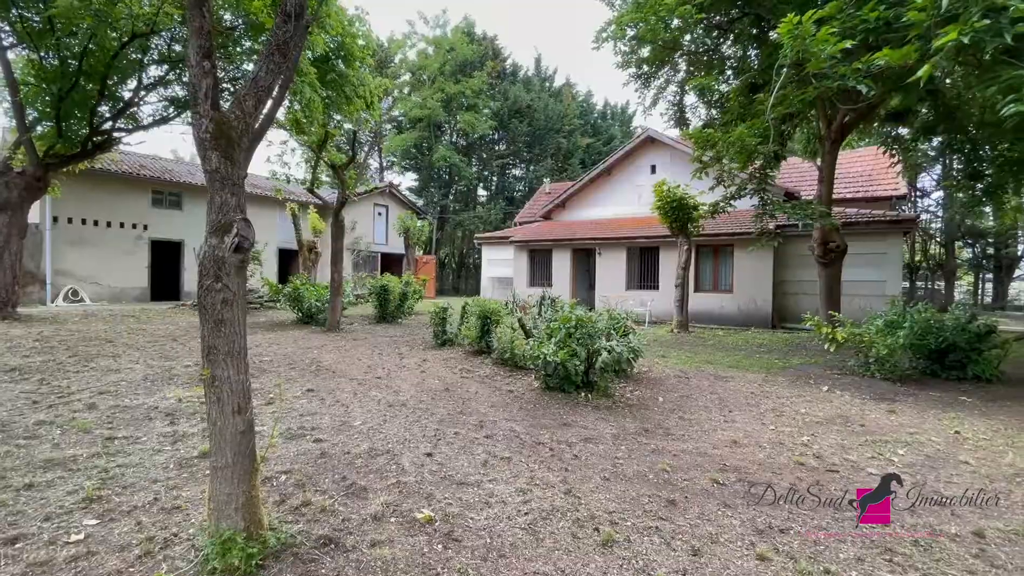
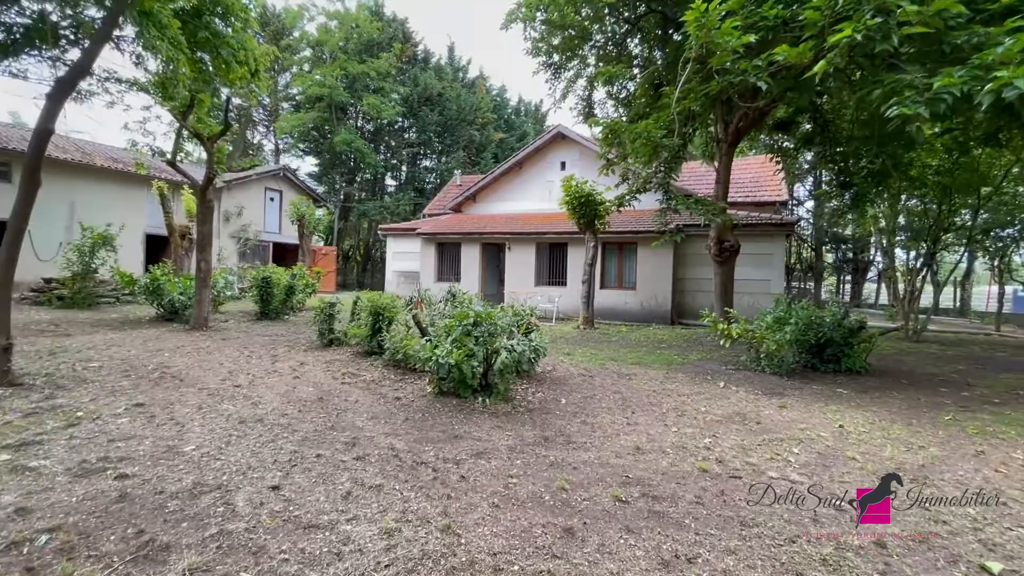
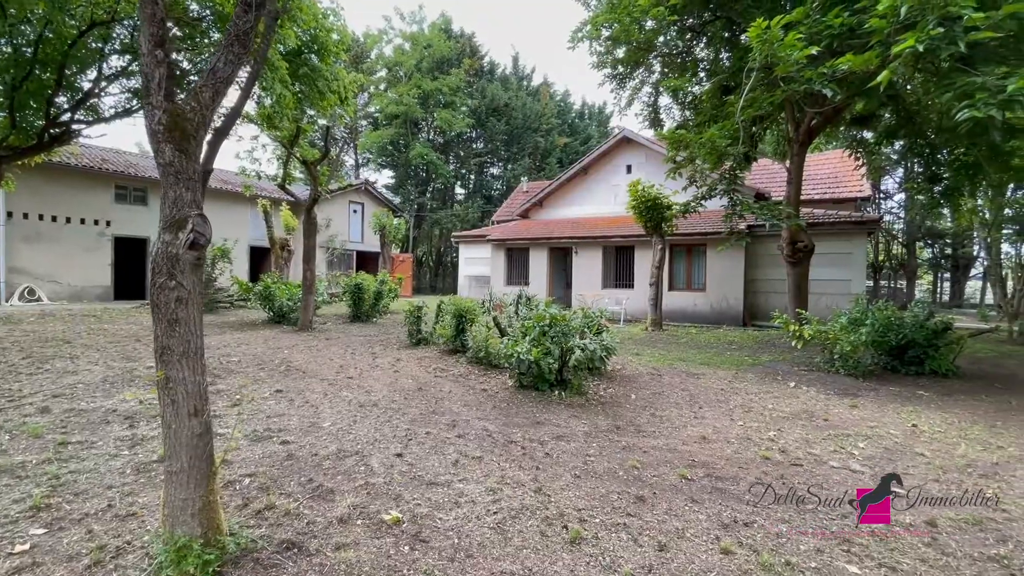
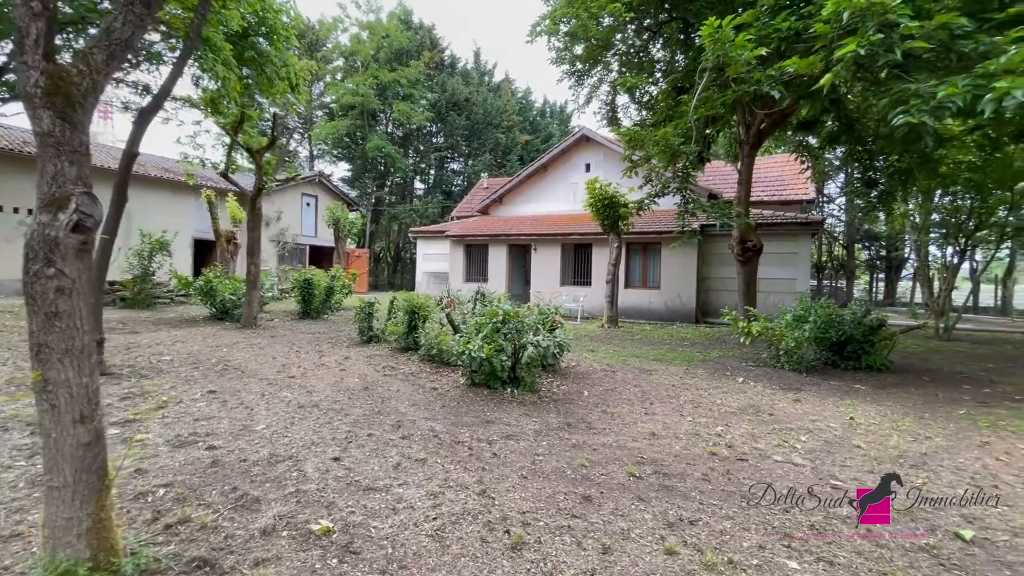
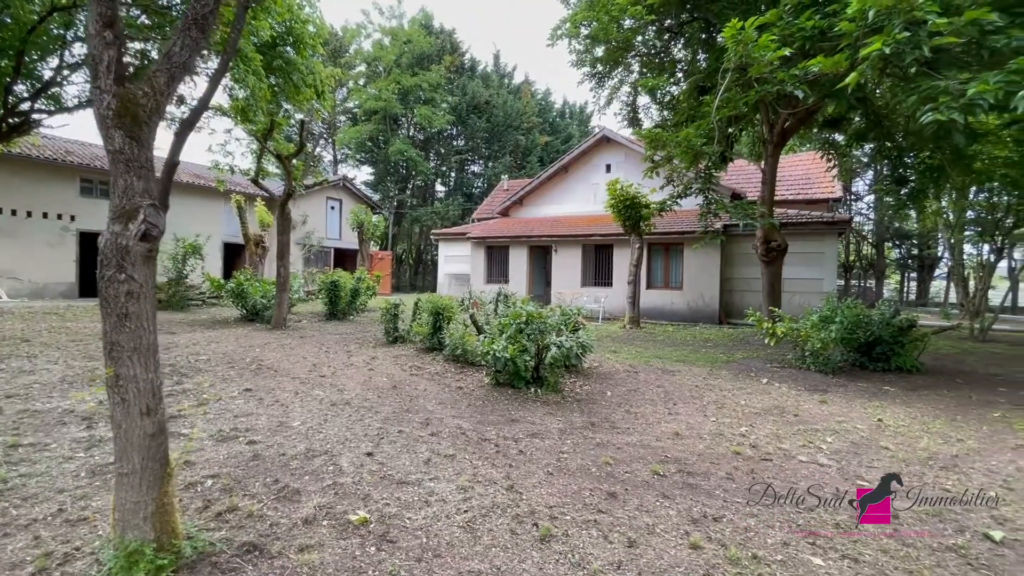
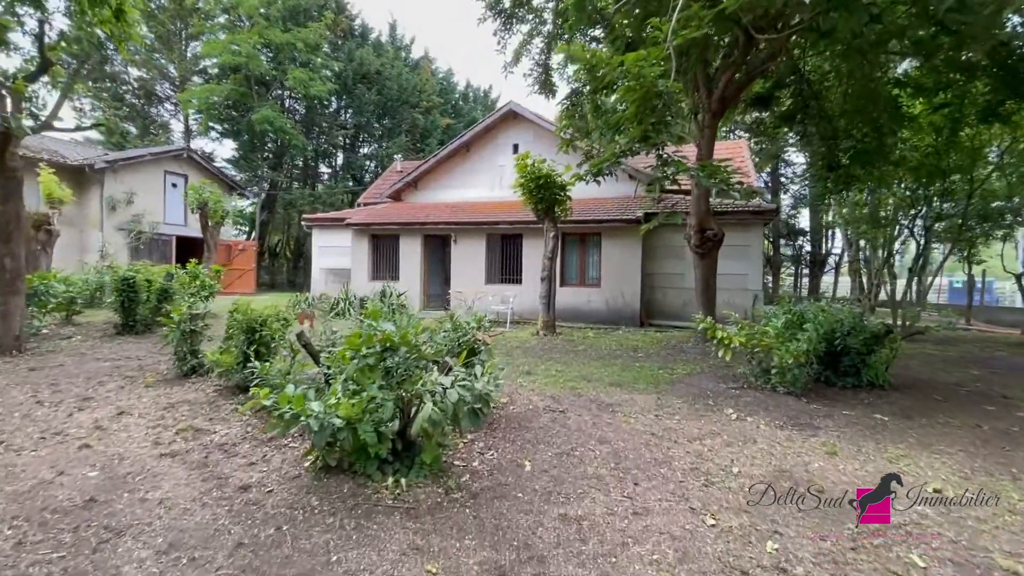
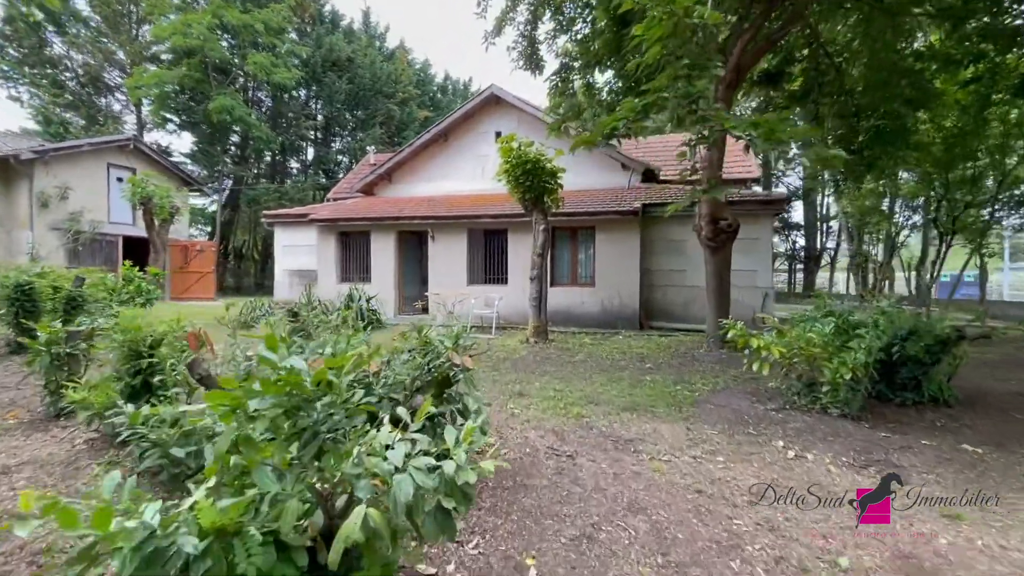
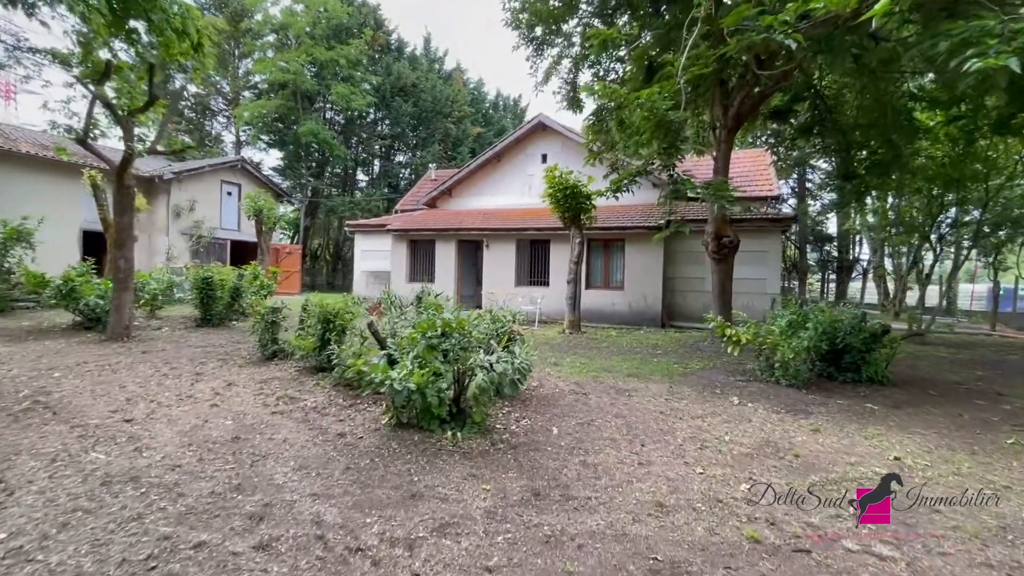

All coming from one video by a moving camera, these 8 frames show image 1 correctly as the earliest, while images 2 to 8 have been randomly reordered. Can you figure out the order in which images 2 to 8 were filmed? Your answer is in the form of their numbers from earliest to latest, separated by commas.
3, 5, 4, 2, 8, 6, 7
